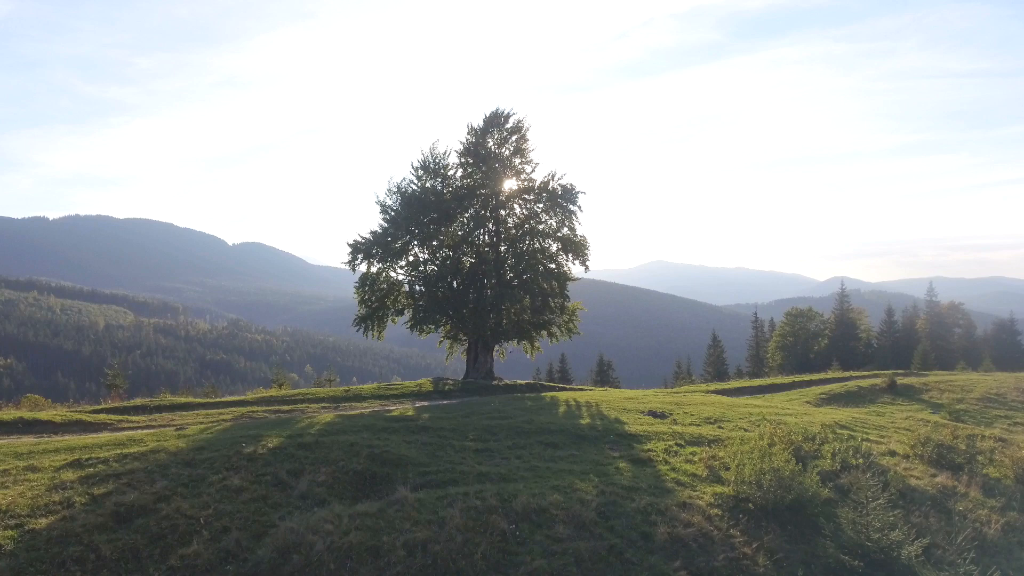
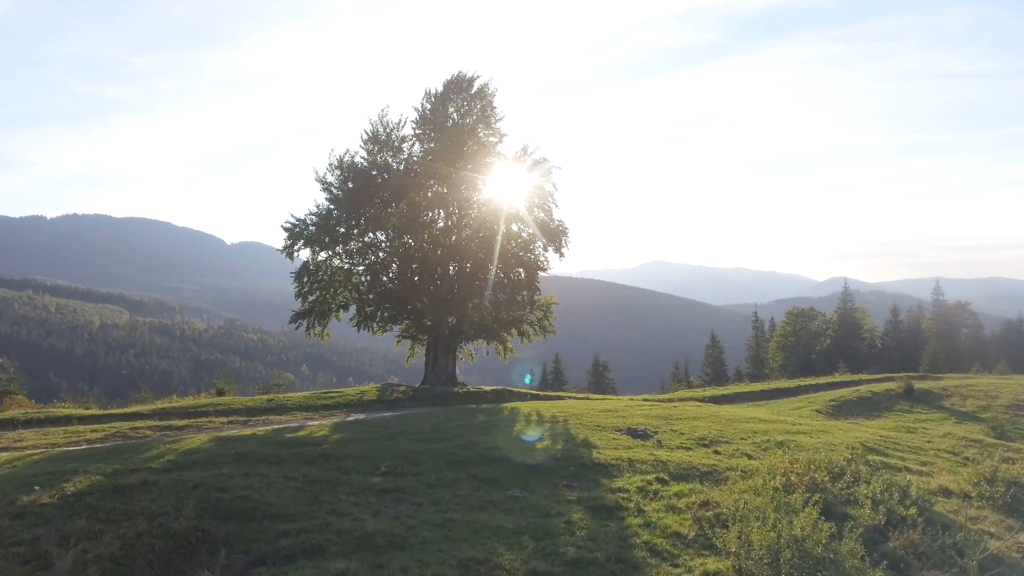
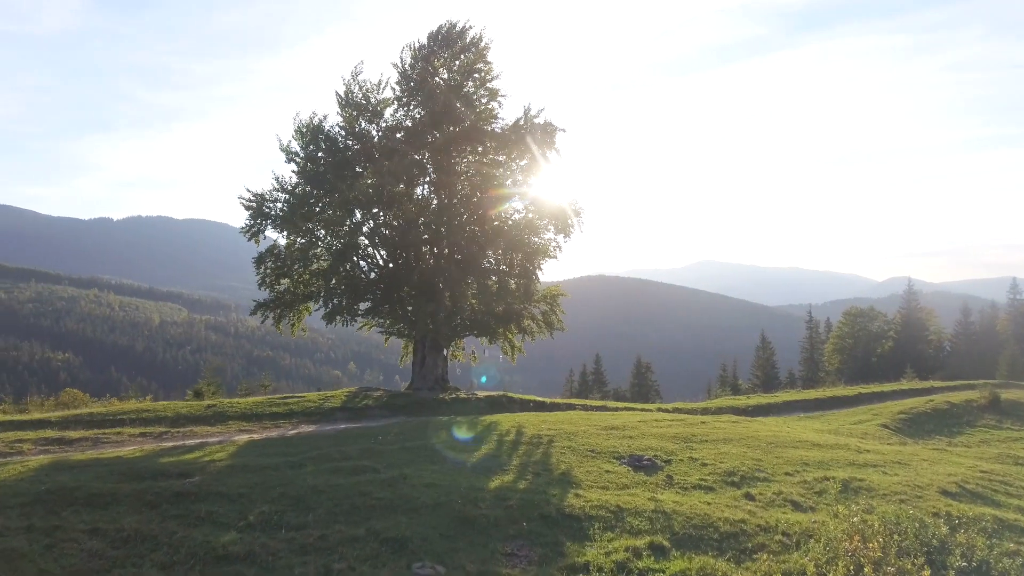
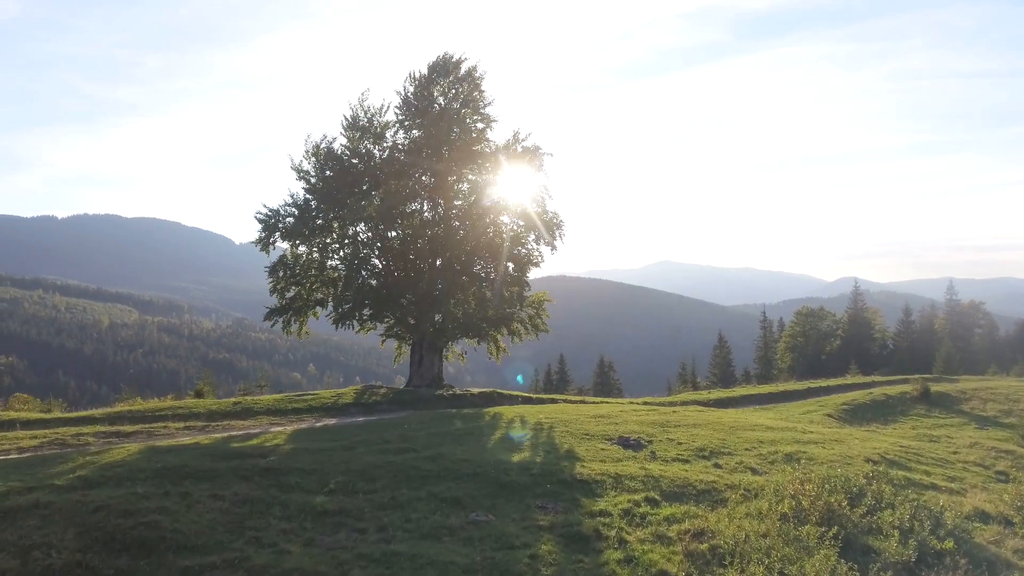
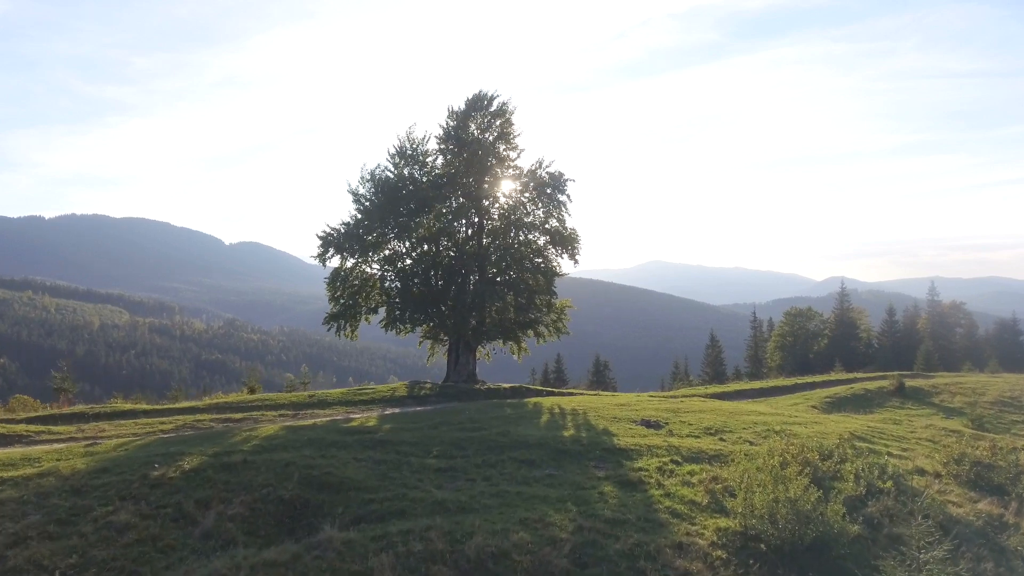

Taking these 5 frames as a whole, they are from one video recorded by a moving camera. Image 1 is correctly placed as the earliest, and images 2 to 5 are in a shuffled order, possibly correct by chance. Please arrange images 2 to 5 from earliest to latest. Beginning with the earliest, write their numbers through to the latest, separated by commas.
5, 2, 4, 3
